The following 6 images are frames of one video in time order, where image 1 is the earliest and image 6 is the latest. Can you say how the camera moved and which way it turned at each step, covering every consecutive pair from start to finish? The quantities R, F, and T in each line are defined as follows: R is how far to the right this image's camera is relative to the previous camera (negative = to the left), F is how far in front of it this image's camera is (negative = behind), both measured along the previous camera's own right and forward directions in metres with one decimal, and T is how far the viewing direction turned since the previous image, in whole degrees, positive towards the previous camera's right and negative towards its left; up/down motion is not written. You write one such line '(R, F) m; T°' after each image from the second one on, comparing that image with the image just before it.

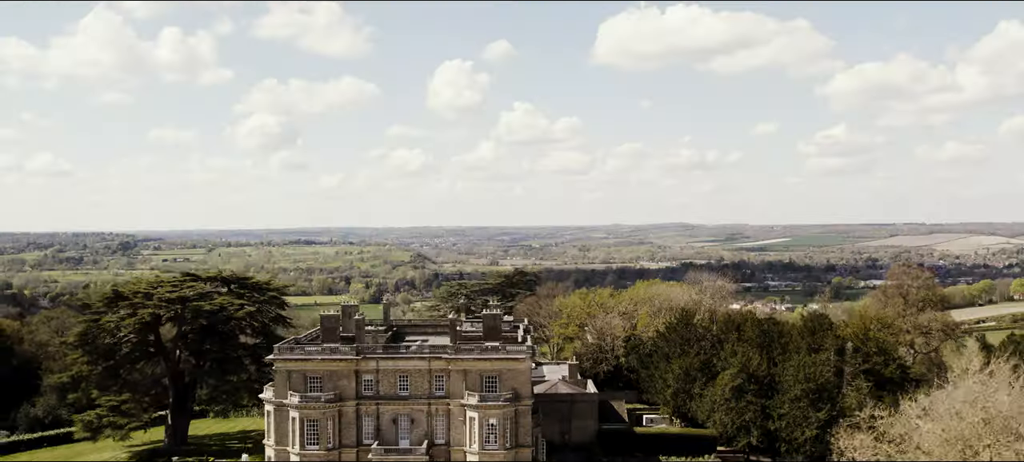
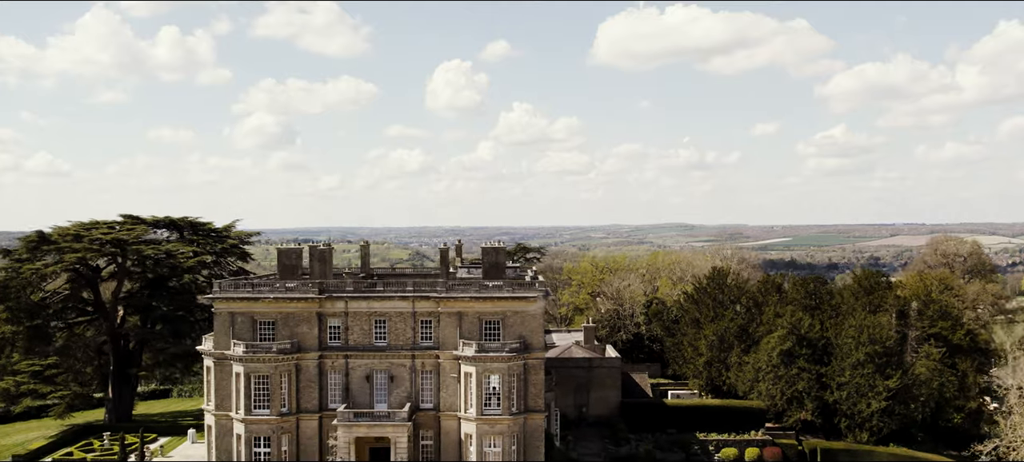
(-0.4, +10.7) m; 0°
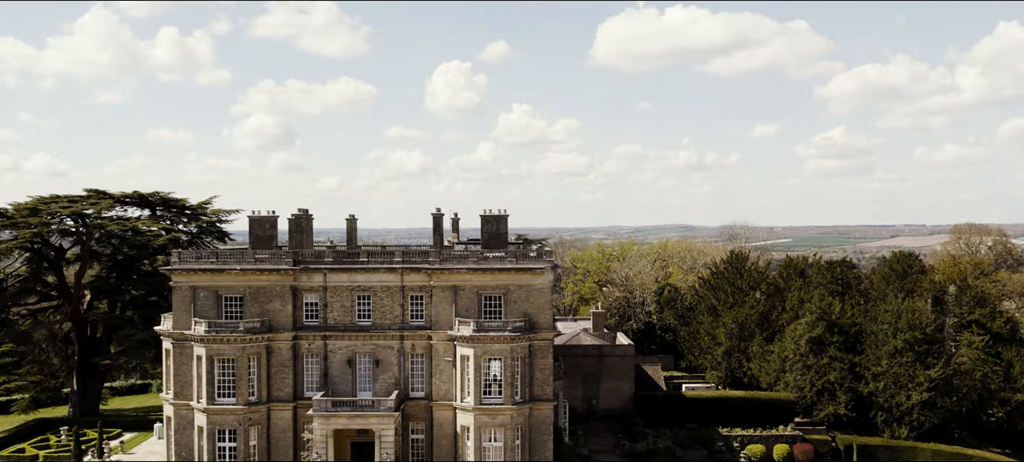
(-0.2, +4.9) m; 0°
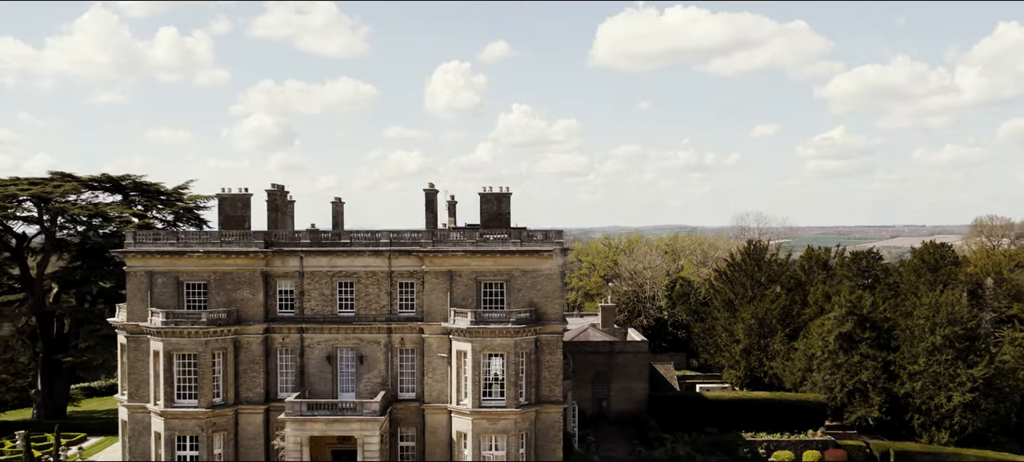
(-0.1, +4.1) m; 0°
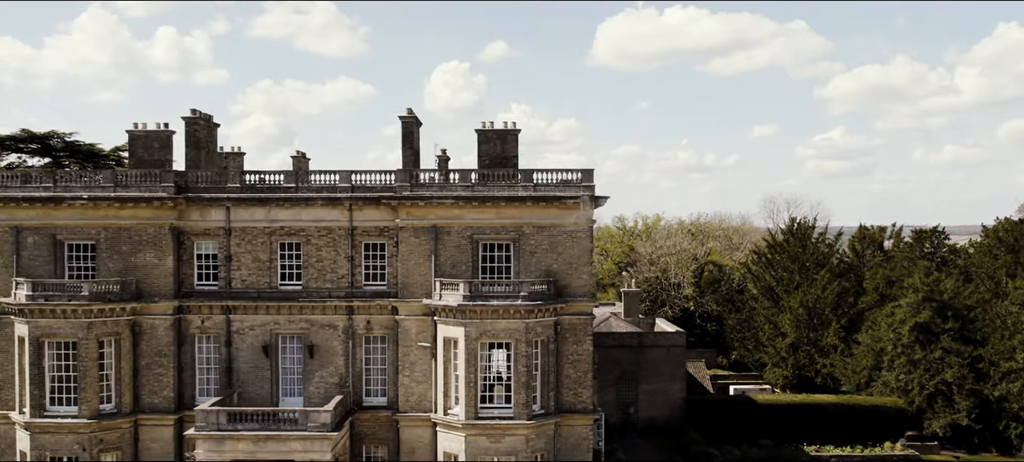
(-0.2, +8.0) m; 0°
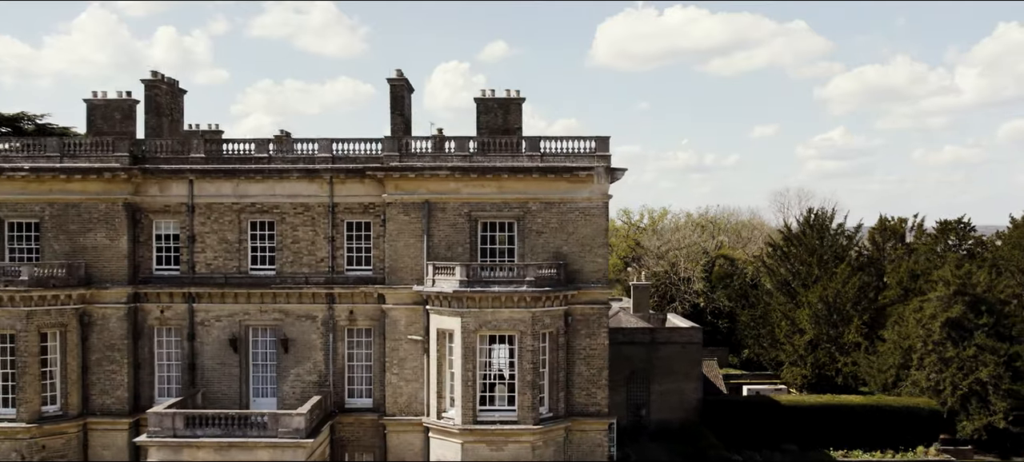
(-0.1, +2.6) m; 0°
